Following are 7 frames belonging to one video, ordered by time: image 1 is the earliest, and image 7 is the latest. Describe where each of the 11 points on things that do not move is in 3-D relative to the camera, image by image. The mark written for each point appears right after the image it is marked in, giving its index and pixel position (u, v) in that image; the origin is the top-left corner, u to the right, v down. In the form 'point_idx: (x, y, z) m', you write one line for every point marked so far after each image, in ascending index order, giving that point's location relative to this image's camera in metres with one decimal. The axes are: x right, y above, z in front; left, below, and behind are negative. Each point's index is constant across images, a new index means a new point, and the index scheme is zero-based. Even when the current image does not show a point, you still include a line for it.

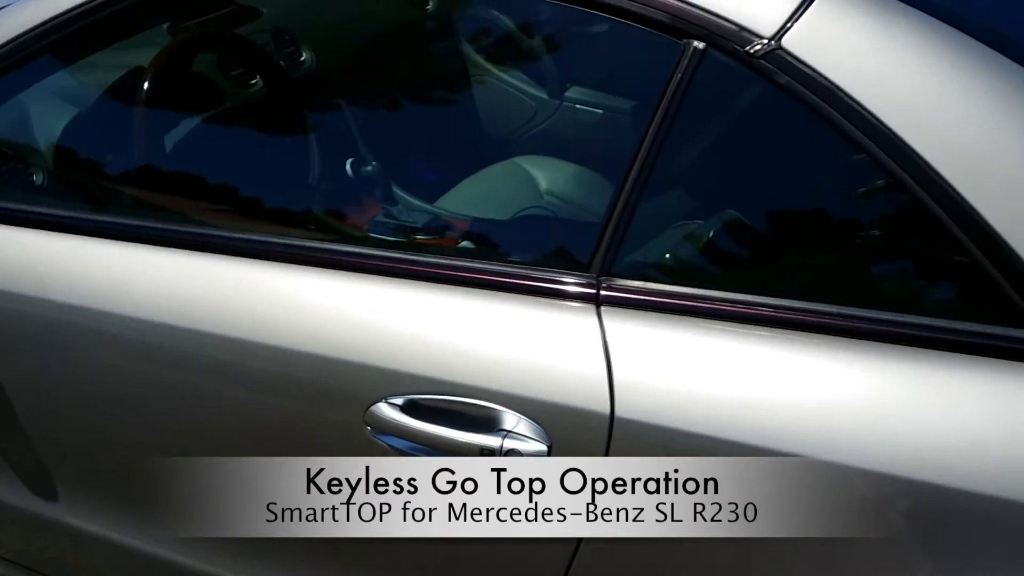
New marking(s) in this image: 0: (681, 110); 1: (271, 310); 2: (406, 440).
0: (+0.2, +0.2, +1.3) m
1: (-0.3, 0.0, +1.4) m
2: (-0.1, -0.2, +1.3) m
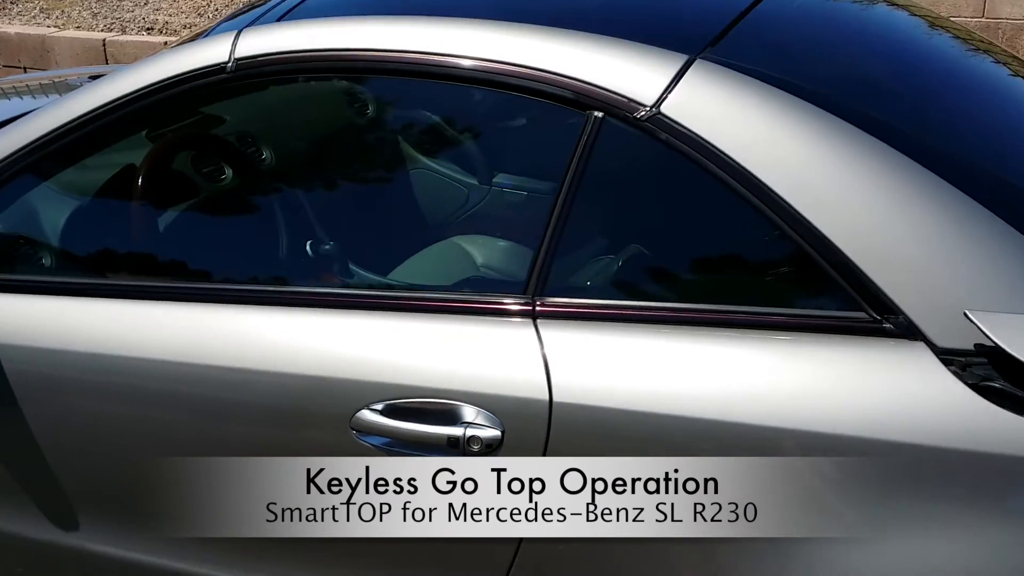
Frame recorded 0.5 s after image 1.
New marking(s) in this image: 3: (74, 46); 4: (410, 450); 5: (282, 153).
0: (+0.1, +0.2, +1.7) m
1: (-0.4, -0.1, +1.7) m
2: (-0.2, -0.2, +1.6) m
3: (-2.3, +1.3, +6.1) m
4: (-0.2, -0.2, +1.6) m
5: (-0.4, +0.2, +2.2) m
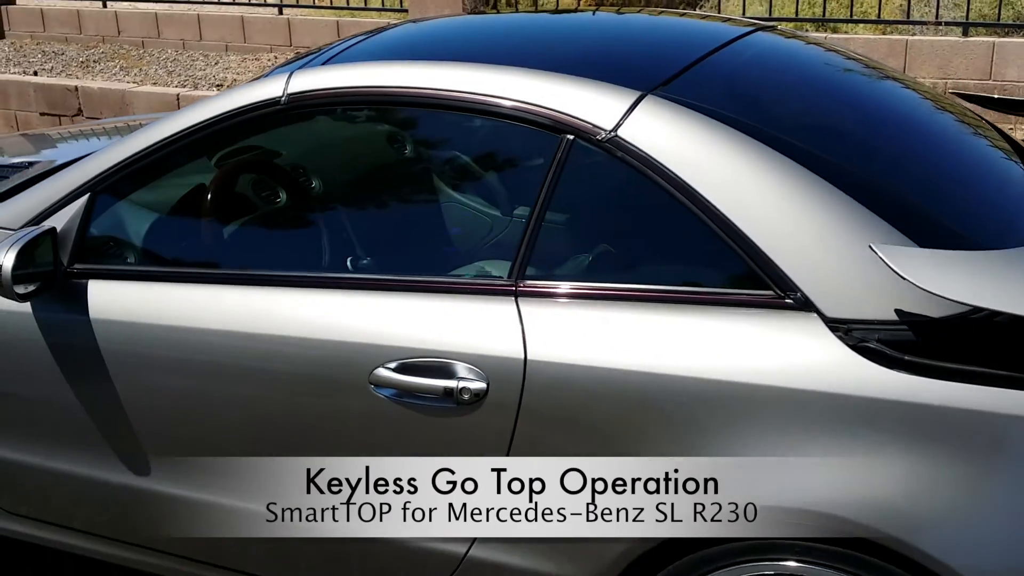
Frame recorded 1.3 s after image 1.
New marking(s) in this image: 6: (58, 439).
0: (+0.1, +0.2, +2.1) m
1: (-0.4, -0.1, +2.2) m
2: (-0.2, -0.2, +2.0) m
3: (-2.1, +1.1, +6.7) m
4: (-0.2, -0.2, +2.0) m
5: (-0.4, +0.2, +2.7) m
6: (-0.9, -0.3, +2.5) m
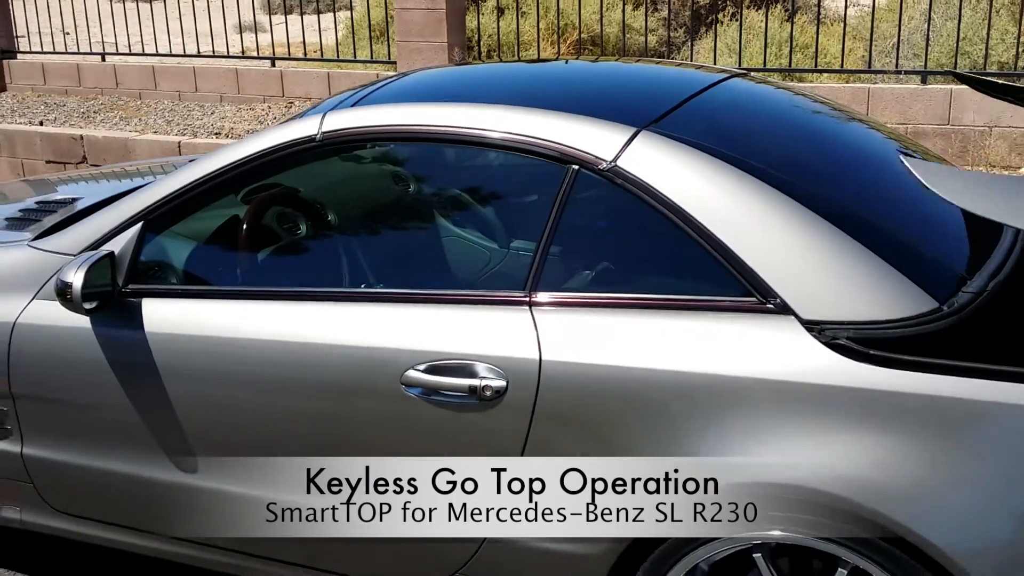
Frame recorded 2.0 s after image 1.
0: (+0.1, +0.2, +2.4) m
1: (-0.4, -0.1, +2.4) m
2: (-0.2, -0.2, +2.3) m
3: (-2.1, +0.8, +7.0) m
4: (-0.1, -0.2, +2.3) m
5: (-0.4, +0.2, +3.0) m
6: (-0.9, -0.4, +2.7) m
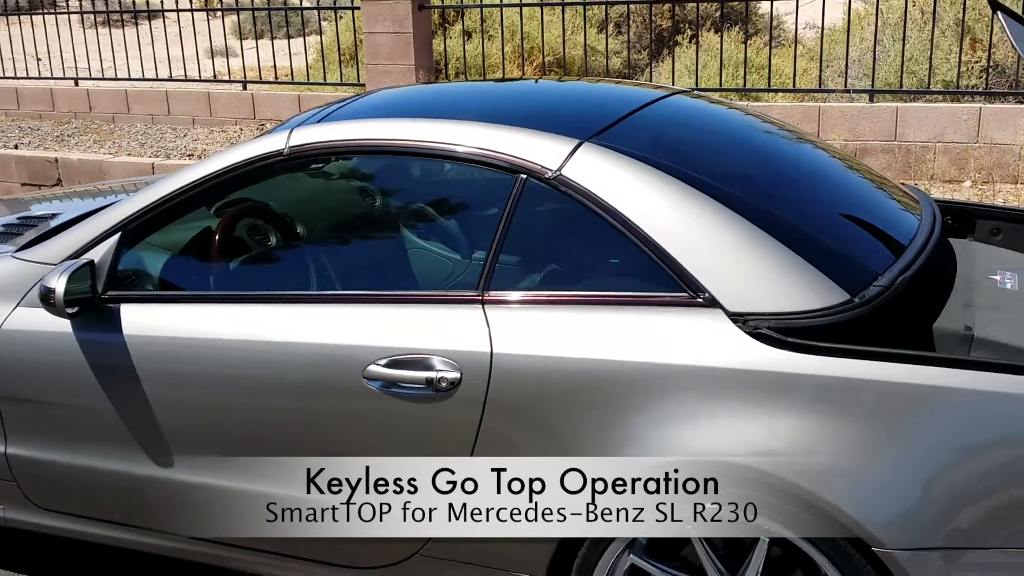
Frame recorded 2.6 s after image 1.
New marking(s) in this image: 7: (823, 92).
0: (0.0, +0.2, +2.6) m
1: (-0.5, -0.1, +2.6) m
2: (-0.3, -0.2, +2.5) m
3: (-2.4, +0.7, +7.2) m
4: (-0.2, -0.2, +2.5) m
5: (-0.5, +0.2, +3.1) m
6: (-1.0, -0.4, +2.9) m
7: (+1.9, +1.2, +7.3) m
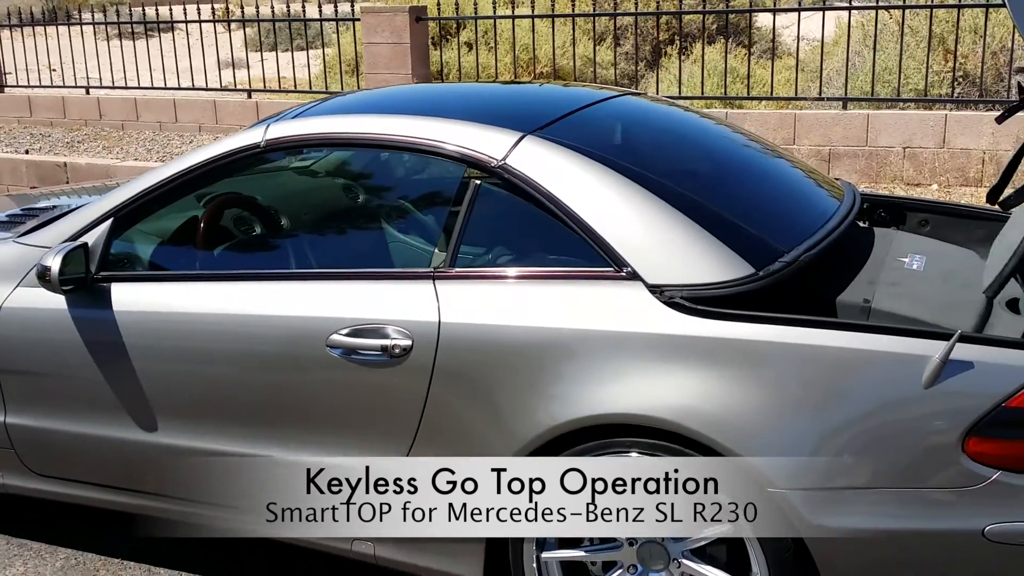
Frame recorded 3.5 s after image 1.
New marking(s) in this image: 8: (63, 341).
0: (-0.1, +0.2, +2.9) m
1: (-0.6, 0.0, +2.9) m
2: (-0.4, -0.1, +2.8) m
3: (-2.4, +0.7, +7.5) m
4: (-0.4, -0.2, +2.8) m
5: (-0.6, +0.2, +3.4) m
6: (-1.1, -0.3, +3.2) m
7: (+1.9, +1.2, +7.5) m
8: (-1.2, -0.1, +3.1) m
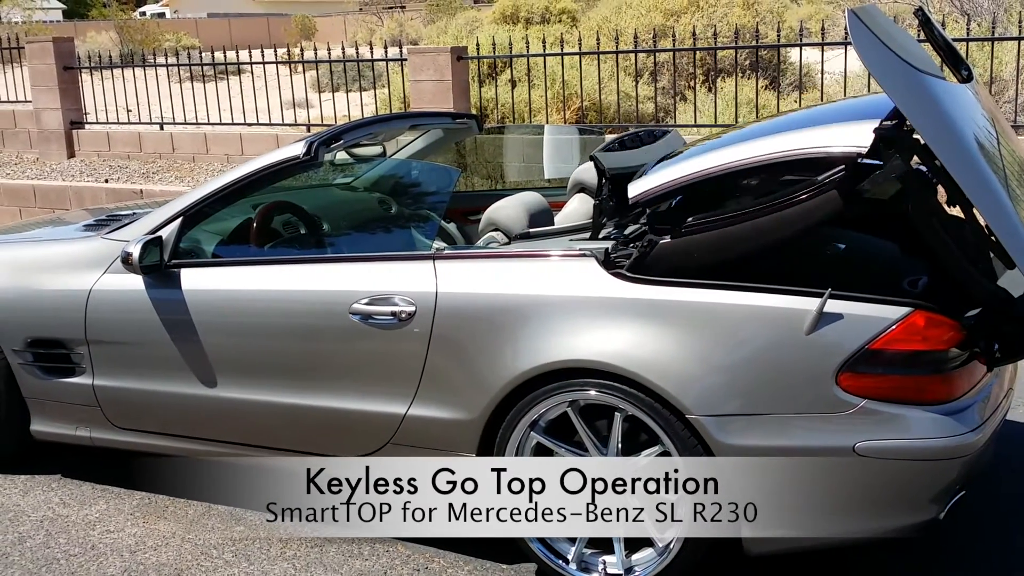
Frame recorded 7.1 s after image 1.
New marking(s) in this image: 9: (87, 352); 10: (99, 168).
0: (-0.1, +0.3, +3.6) m
1: (-0.6, 0.0, +3.6) m
2: (-0.4, -0.1, +3.5) m
3: (-2.2, +0.6, +8.3) m
4: (-0.4, -0.1, +3.5) m
5: (-0.6, +0.3, +4.1) m
6: (-1.1, -0.3, +3.9) m
7: (+2.1, +1.1, +8.1) m
8: (-1.2, -0.1, +3.9) m
9: (-1.4, -0.2, +4.0) m
10: (-3.8, +1.1, +11.0) m
